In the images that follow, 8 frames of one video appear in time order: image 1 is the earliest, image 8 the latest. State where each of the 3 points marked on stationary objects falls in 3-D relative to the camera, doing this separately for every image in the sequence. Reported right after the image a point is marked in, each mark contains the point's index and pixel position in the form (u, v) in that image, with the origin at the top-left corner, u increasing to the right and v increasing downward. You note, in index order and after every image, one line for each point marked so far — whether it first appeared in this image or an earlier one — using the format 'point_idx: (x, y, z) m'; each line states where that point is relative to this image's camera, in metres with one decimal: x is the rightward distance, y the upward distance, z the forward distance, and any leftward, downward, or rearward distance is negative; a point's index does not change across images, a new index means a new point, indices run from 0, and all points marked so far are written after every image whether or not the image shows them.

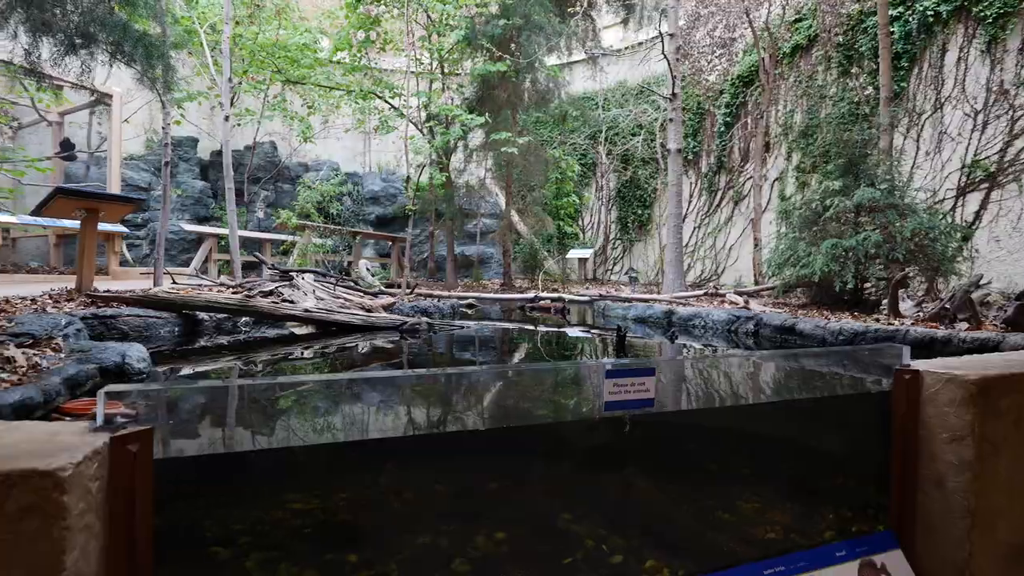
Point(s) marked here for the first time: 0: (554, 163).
0: (+1.1, +3.3, +13.2) m
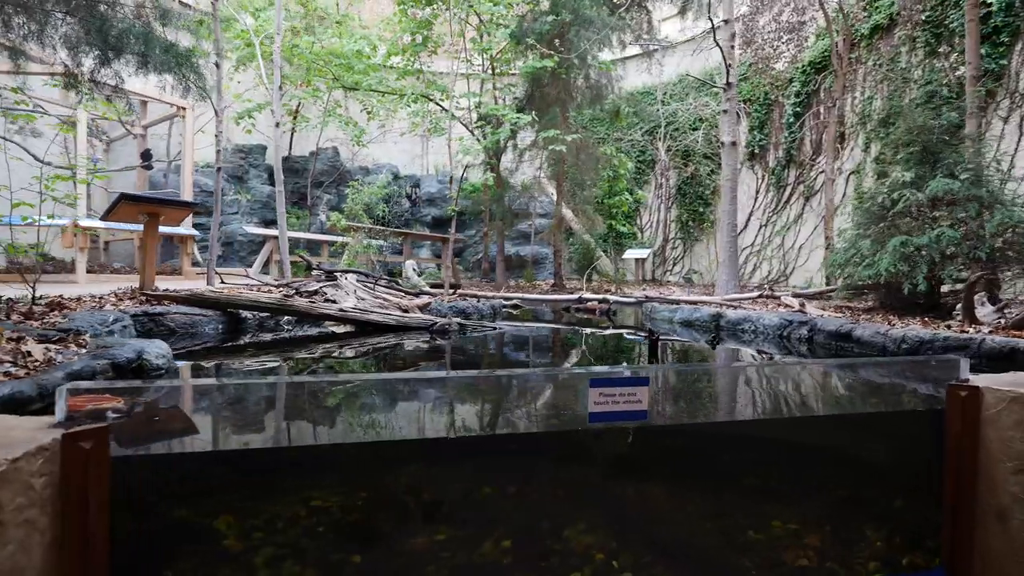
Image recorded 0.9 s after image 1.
0: (+2.4, +3.2, +12.9) m
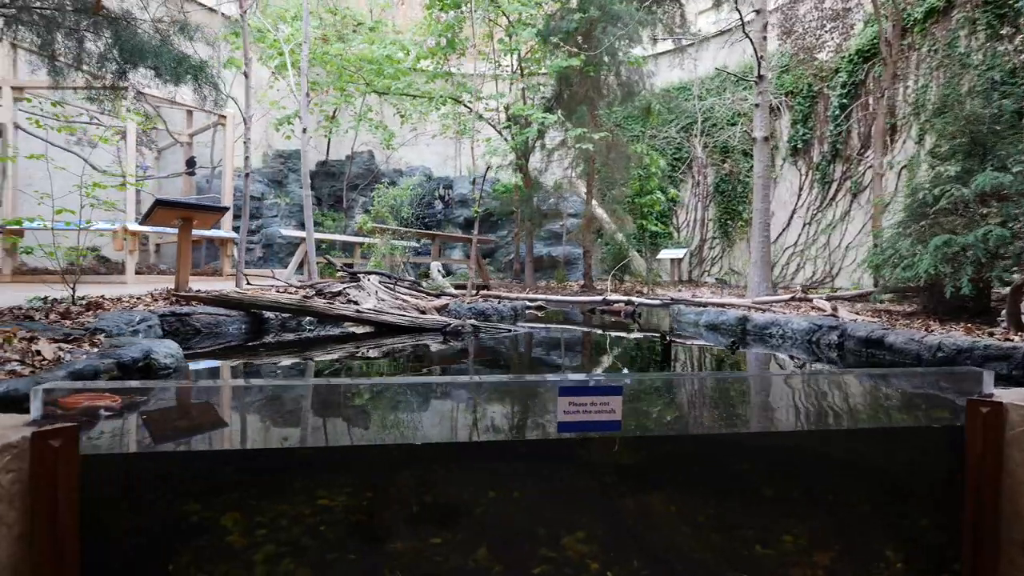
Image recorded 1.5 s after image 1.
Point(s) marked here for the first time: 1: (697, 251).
0: (+3.2, +3.2, +12.6) m
1: (+5.9, +1.2, +16.0) m
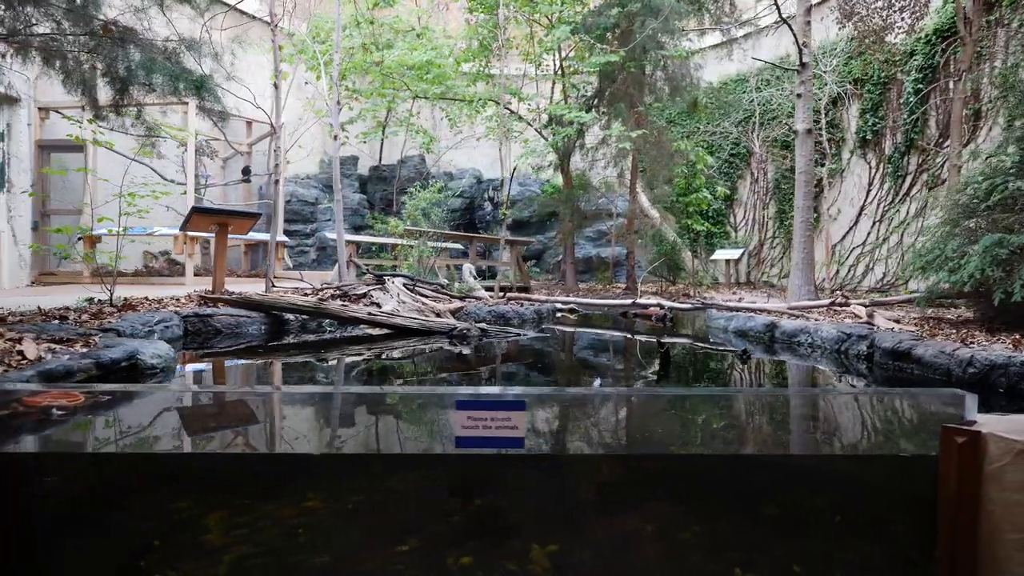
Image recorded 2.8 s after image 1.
0: (+4.2, +3.2, +12.1) m
1: (+7.2, +1.1, +15.1) m
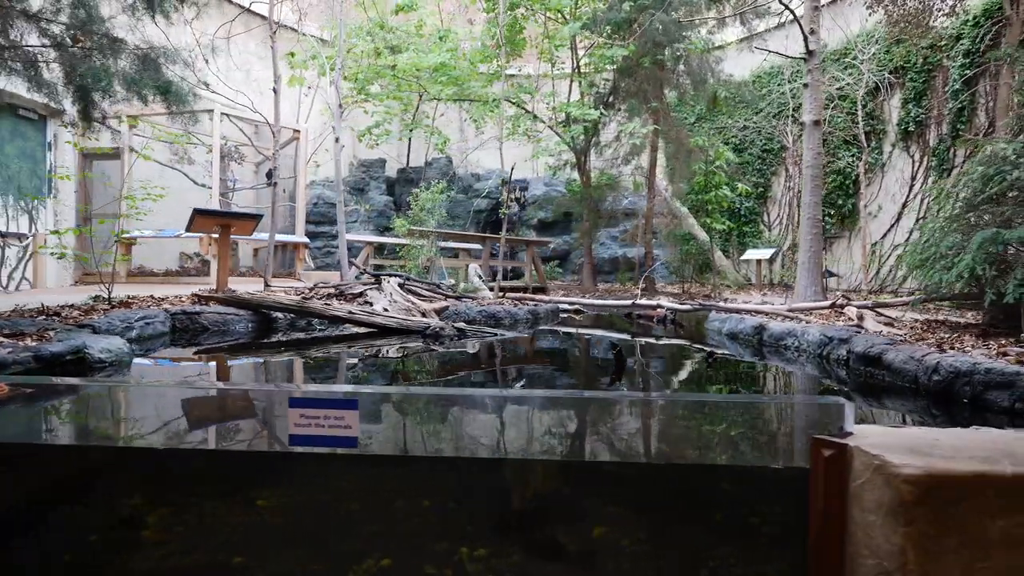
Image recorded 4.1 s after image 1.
0: (+4.5, +3.1, +11.7) m
1: (+7.8, +1.0, +14.4) m
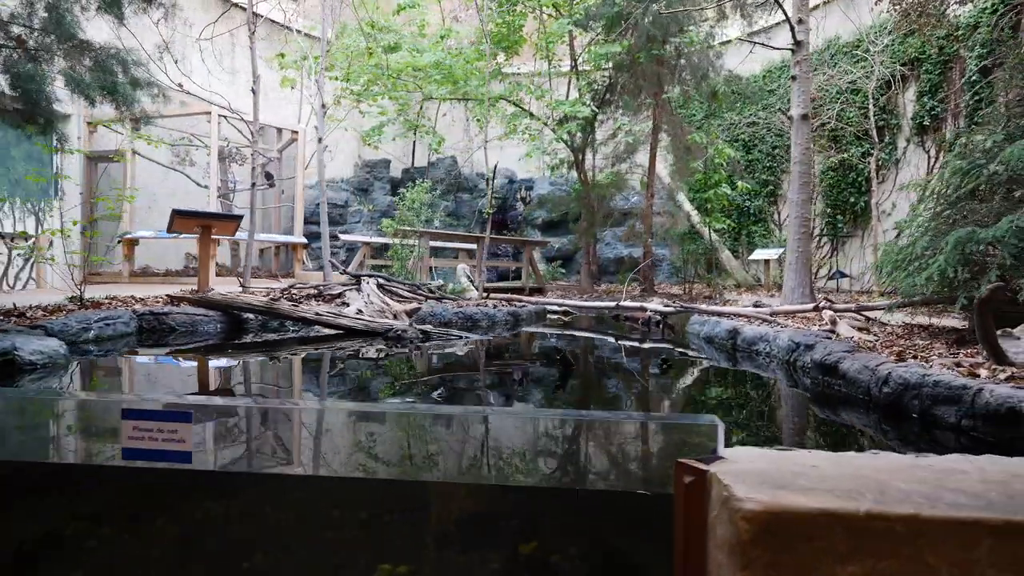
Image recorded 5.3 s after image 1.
0: (+4.4, +3.1, +11.4) m
1: (+7.9, +1.0, +13.9) m
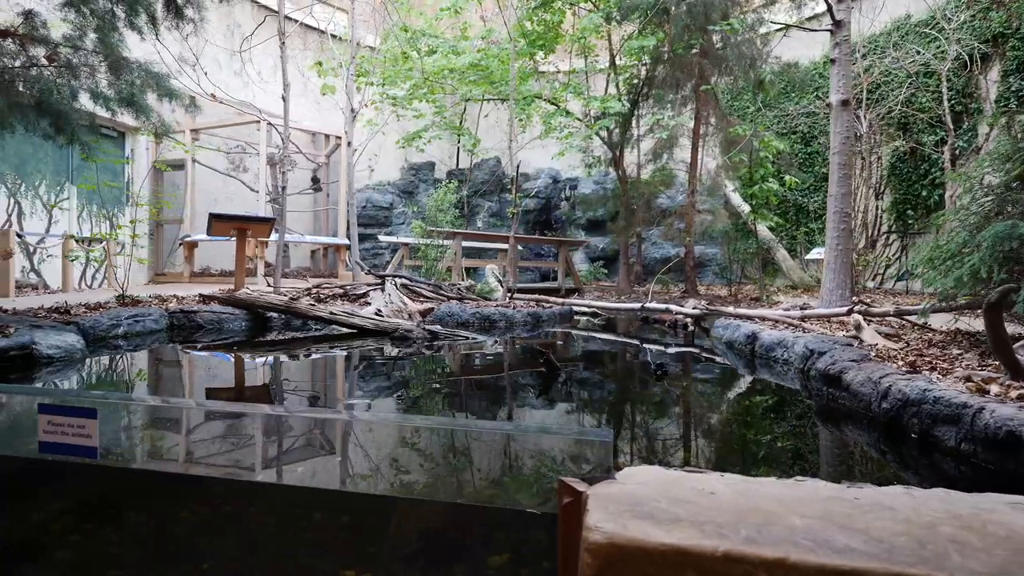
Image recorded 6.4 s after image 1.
0: (+5.2, +3.1, +10.8) m
1: (+8.9, +1.0, +12.9) m
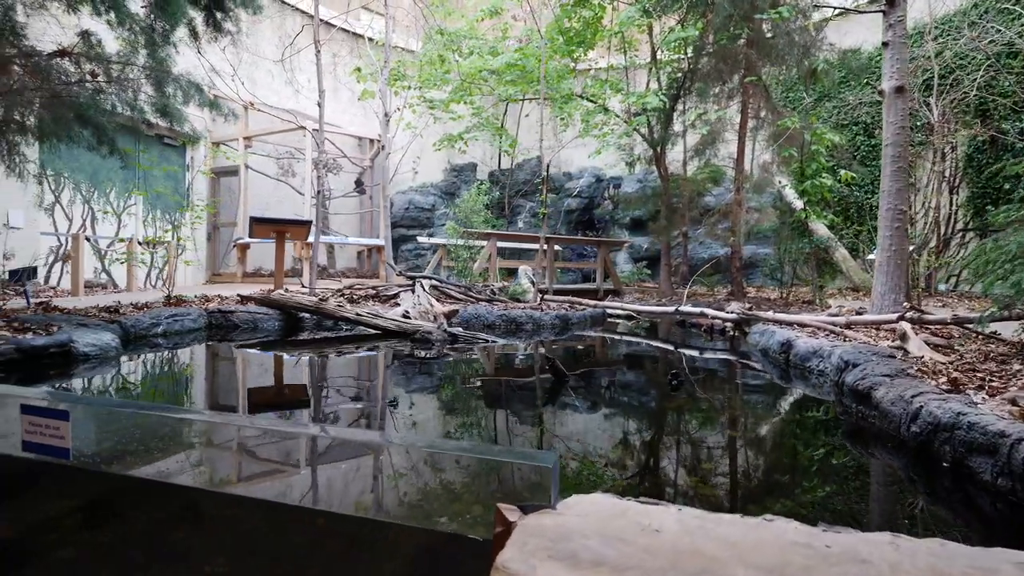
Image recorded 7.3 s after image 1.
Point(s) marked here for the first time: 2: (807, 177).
0: (+6.0, +3.0, +10.1) m
1: (+9.8, +0.9, +11.9) m
2: (+5.9, +2.2, +10.1) m
